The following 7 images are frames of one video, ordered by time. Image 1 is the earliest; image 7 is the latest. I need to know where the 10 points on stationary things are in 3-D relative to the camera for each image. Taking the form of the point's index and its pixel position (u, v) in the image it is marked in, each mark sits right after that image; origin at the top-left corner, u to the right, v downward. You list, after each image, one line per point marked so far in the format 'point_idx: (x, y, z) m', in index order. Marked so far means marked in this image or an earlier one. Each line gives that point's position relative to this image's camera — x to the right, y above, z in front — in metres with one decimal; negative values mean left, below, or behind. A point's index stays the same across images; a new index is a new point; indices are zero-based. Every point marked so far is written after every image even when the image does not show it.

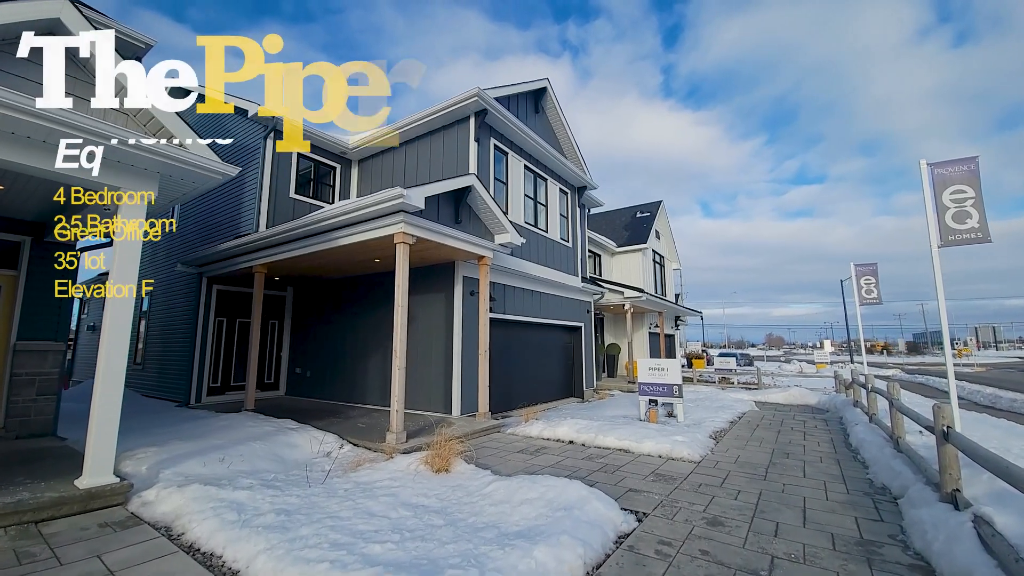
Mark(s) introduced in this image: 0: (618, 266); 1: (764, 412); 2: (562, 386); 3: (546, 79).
0: (+4.3, +0.9, +17.1) m
1: (+5.9, -2.9, +9.9) m
2: (+1.2, -2.4, +10.6) m
3: (+0.7, +4.7, +9.6) m
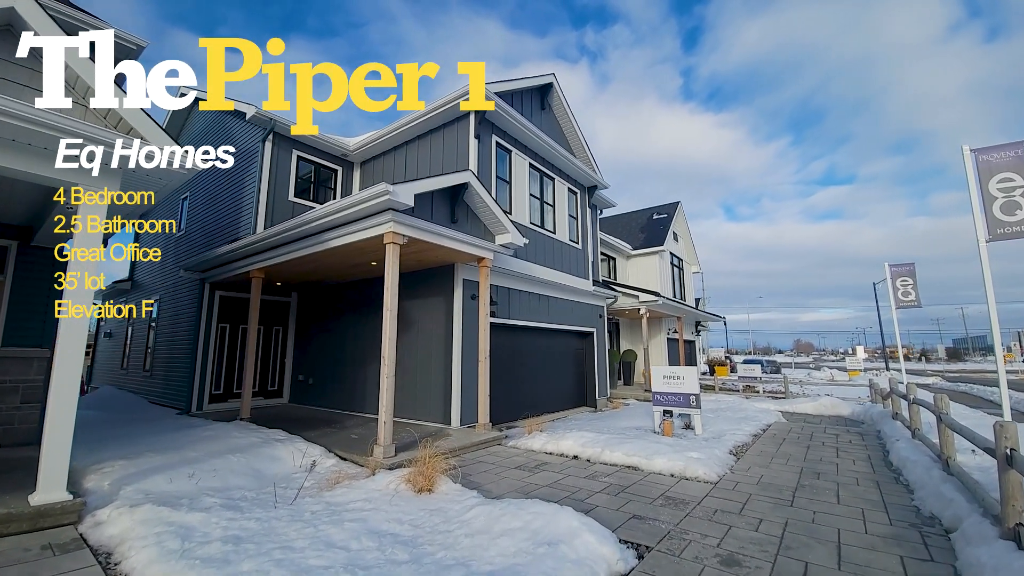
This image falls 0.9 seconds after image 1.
0: (+4.7, +0.7, +16.5) m
1: (+6.1, -2.9, +9.2) m
2: (+1.4, -2.5, +10.1) m
3: (+0.9, +4.6, +9.2) m
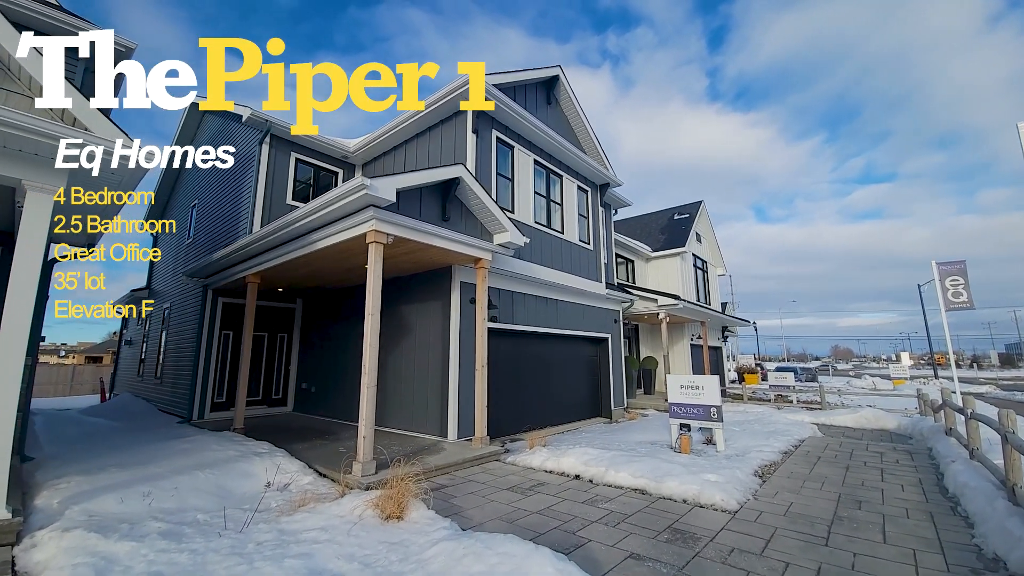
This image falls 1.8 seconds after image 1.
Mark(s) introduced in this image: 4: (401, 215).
0: (+5.3, +0.6, +15.7) m
1: (+6.2, -3.0, +8.3) m
2: (+1.6, -2.6, +9.5) m
3: (+1.0, +4.5, +8.8) m
4: (-1.3, +0.9, +5.0) m
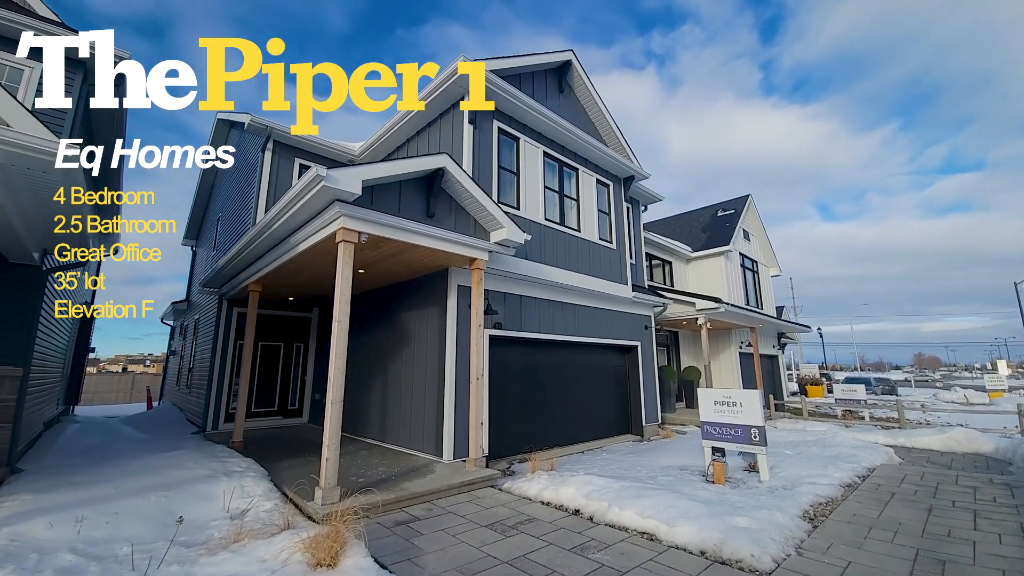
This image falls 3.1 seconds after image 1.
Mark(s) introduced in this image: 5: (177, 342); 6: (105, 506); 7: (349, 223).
0: (+6.3, +0.5, +14.4) m
1: (+6.4, -2.9, +6.9) m
2: (+2.0, -2.7, +8.6) m
3: (+1.1, +4.5, +8.1) m
4: (-1.5, +0.8, +4.6) m
5: (-11.2, -1.8, +14.1) m
6: (-3.5, -1.9, +3.7) m
7: (-1.7, +0.7, +4.4) m
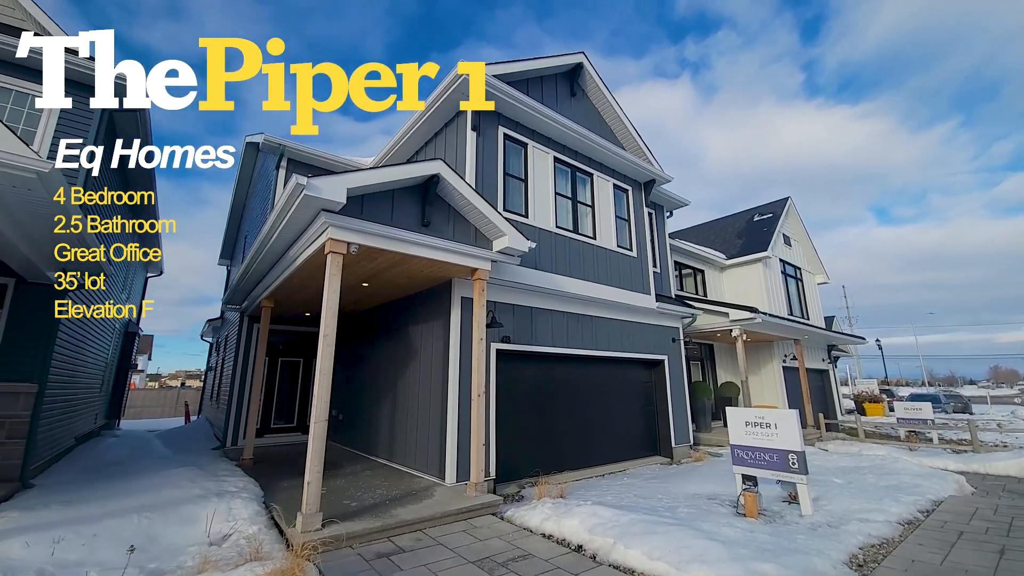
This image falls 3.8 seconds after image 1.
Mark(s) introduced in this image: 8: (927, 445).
0: (+7.0, +0.2, +13.6) m
1: (+6.6, -3.0, +5.9) m
2: (+2.3, -2.9, +8.0) m
3: (+1.3, +4.3, +7.8) m
4: (-1.5, +0.7, +4.4) m
5: (-10.3, -2.4, +14.7) m
6: (-3.6, -2.0, +3.6) m
7: (-1.8, +0.5, +4.2) m
8: (+10.3, -3.9, +10.5) m
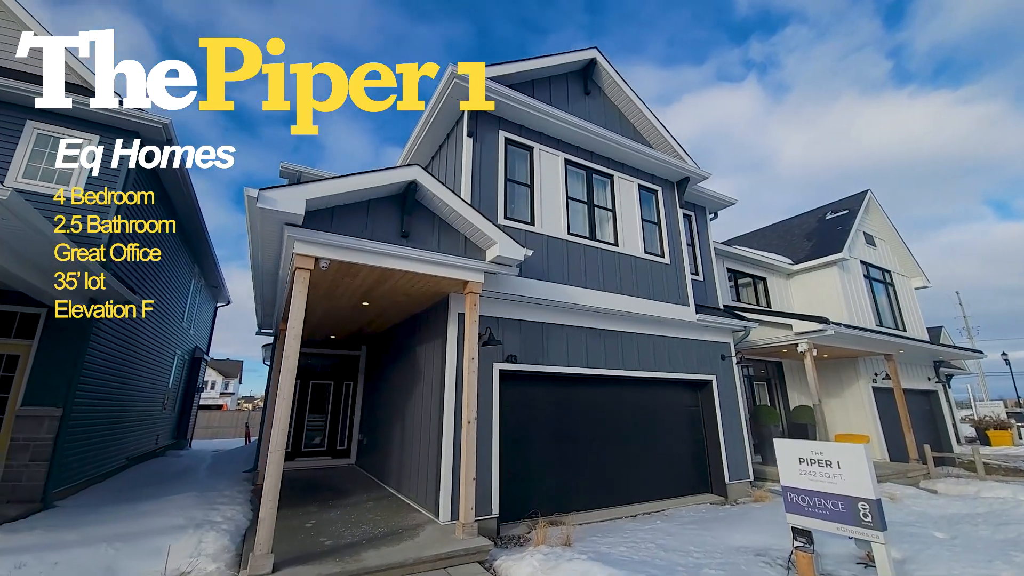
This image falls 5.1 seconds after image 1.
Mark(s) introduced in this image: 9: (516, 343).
0: (+8.1, -0.1, +11.9) m
1: (+6.6, -2.9, +4.2) m
2: (+2.7, -3.0, +6.9) m
3: (+1.4, +4.1, +7.2) m
4: (-1.8, +0.5, +4.1) m
5: (-8.8, -3.4, +15.4) m
6: (-3.8, -2.2, +3.5) m
7: (-2.0, +0.4, +4.0) m
8: (+11.0, -3.9, +8.2) m
9: (+0.1, -0.7, +5.6) m
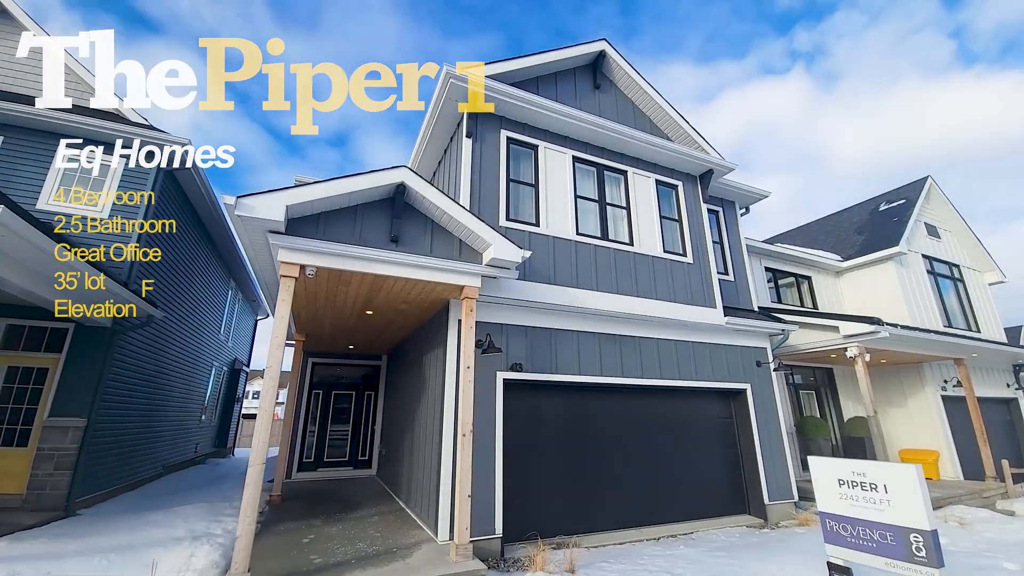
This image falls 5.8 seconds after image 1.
0: (+8.7, 0.0, +10.8) m
1: (+6.6, -2.7, +3.3) m
2: (+2.9, -3.0, +6.3) m
3: (+1.5, +4.0, +6.9) m
4: (-1.9, +0.5, +4.0) m
5: (-7.7, -3.9, +15.9) m
6: (-3.9, -2.3, +3.6) m
7: (-2.1, +0.3, +3.9) m
8: (+11.3, -3.7, +6.8) m
9: (+0.1, -0.8, +5.3) m
